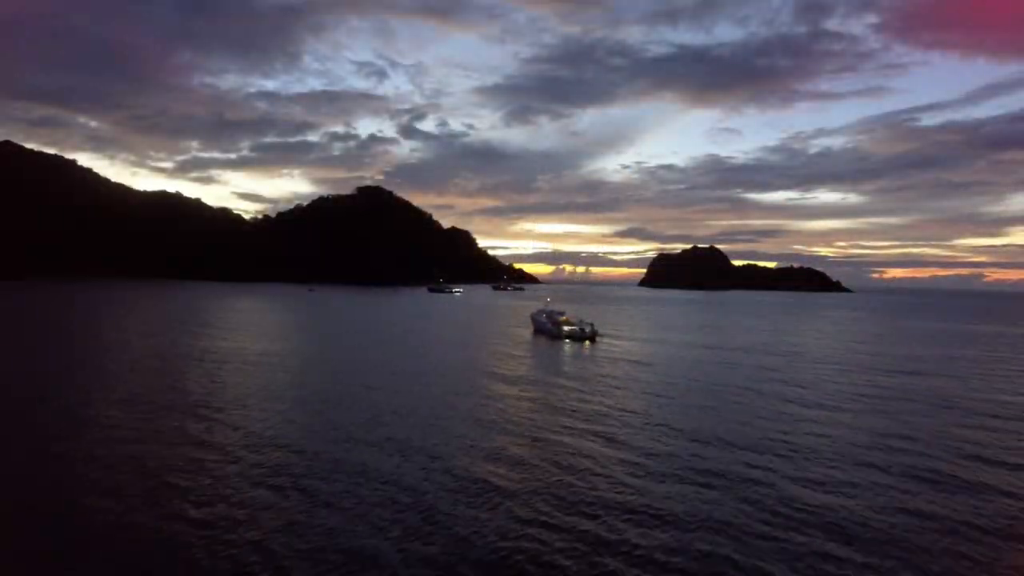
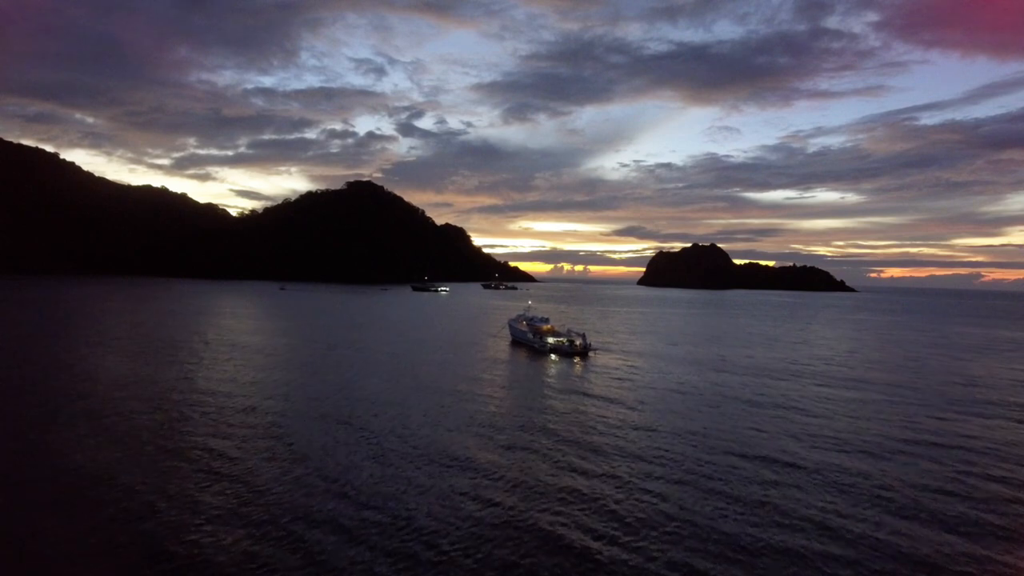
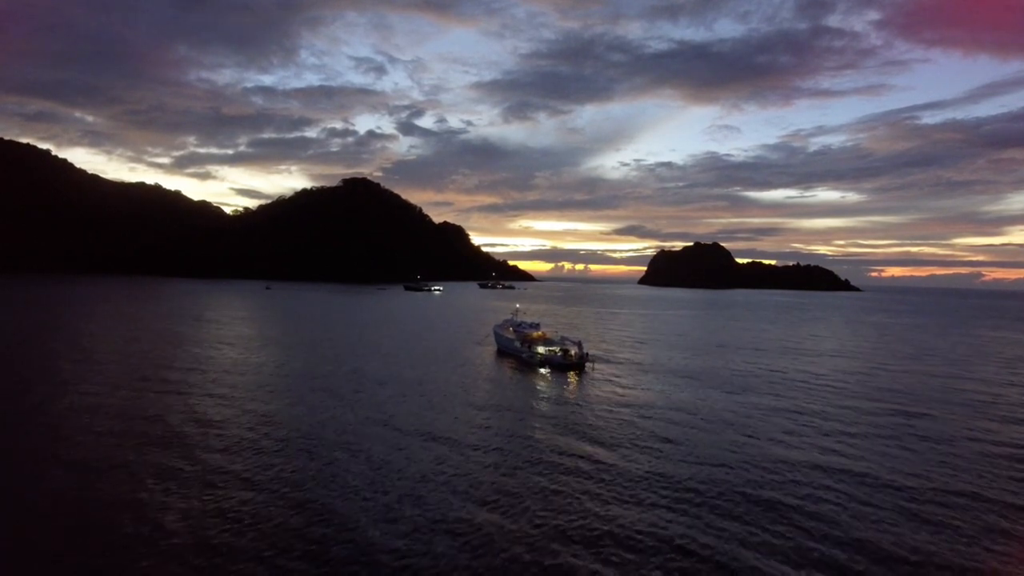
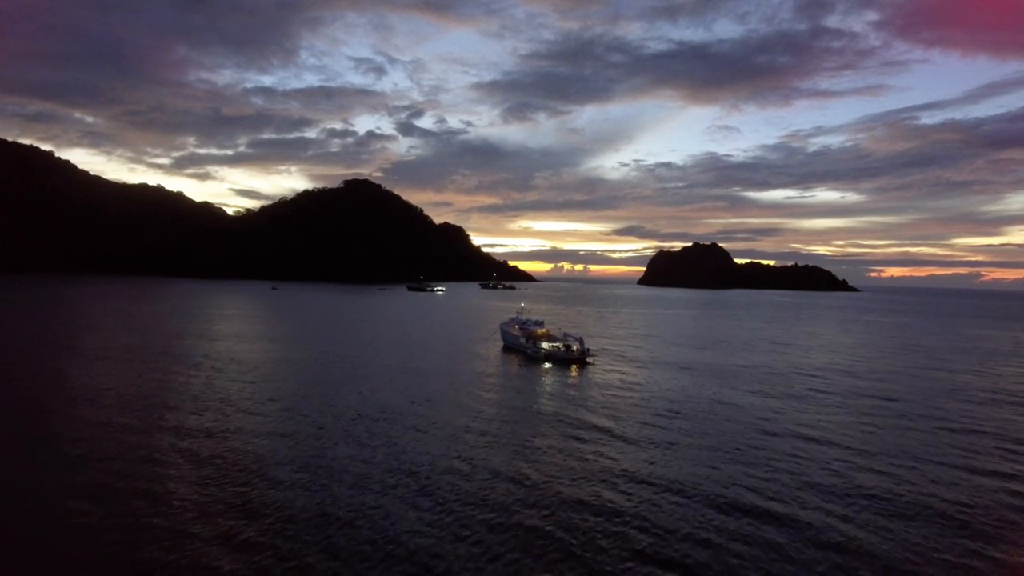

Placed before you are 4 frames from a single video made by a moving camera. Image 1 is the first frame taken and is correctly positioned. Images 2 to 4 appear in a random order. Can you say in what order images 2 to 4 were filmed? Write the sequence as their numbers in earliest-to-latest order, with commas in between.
2, 4, 3
